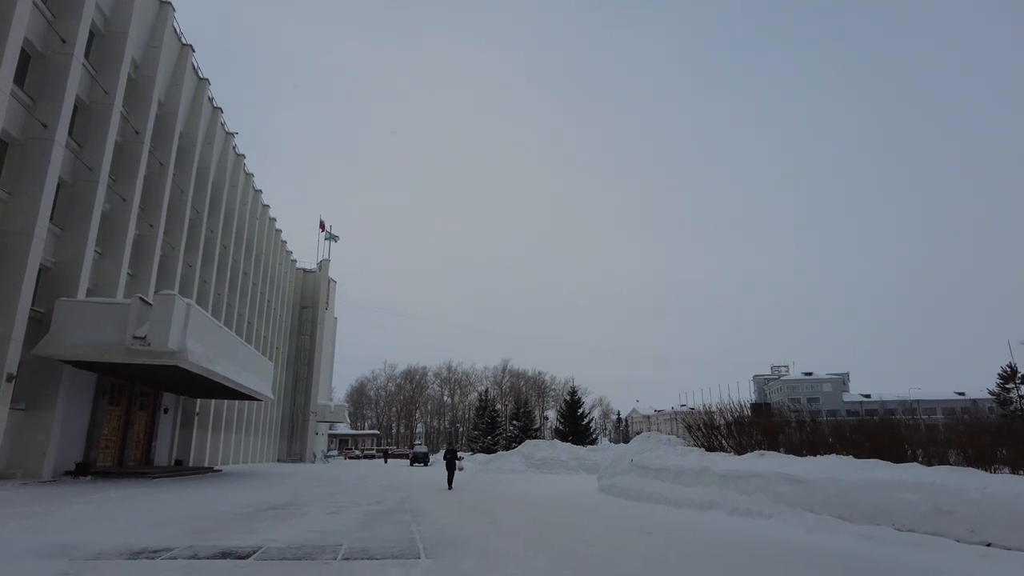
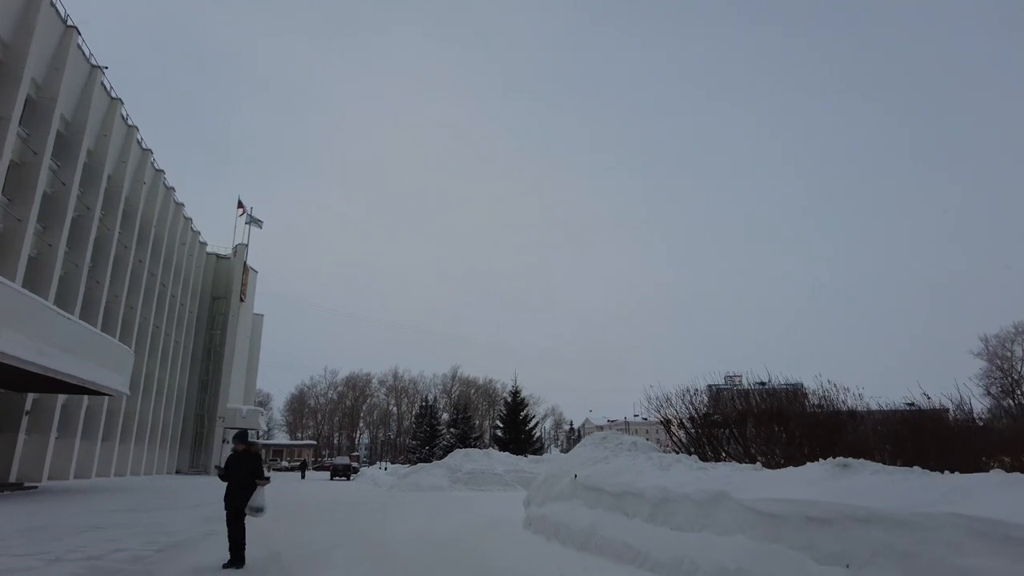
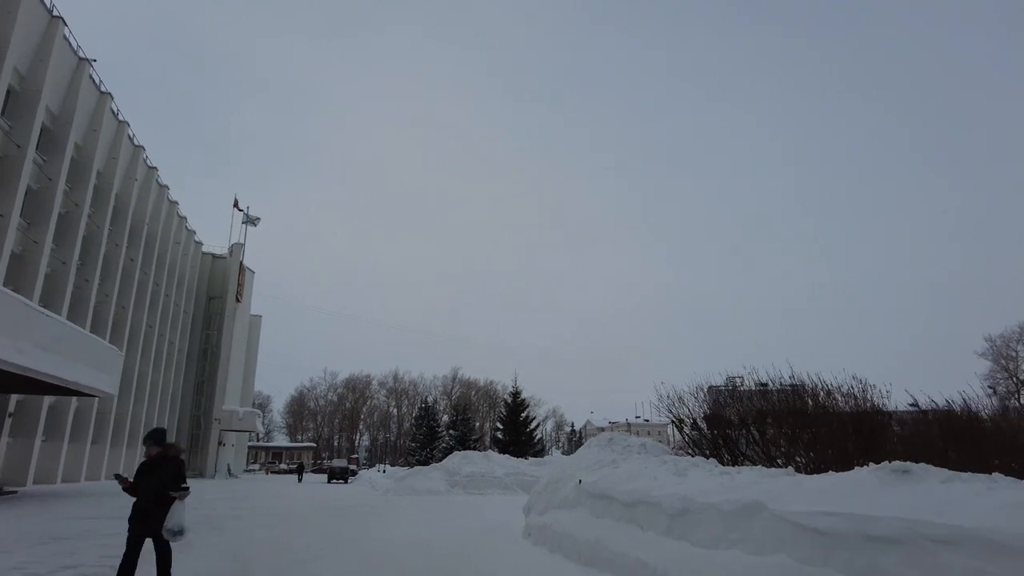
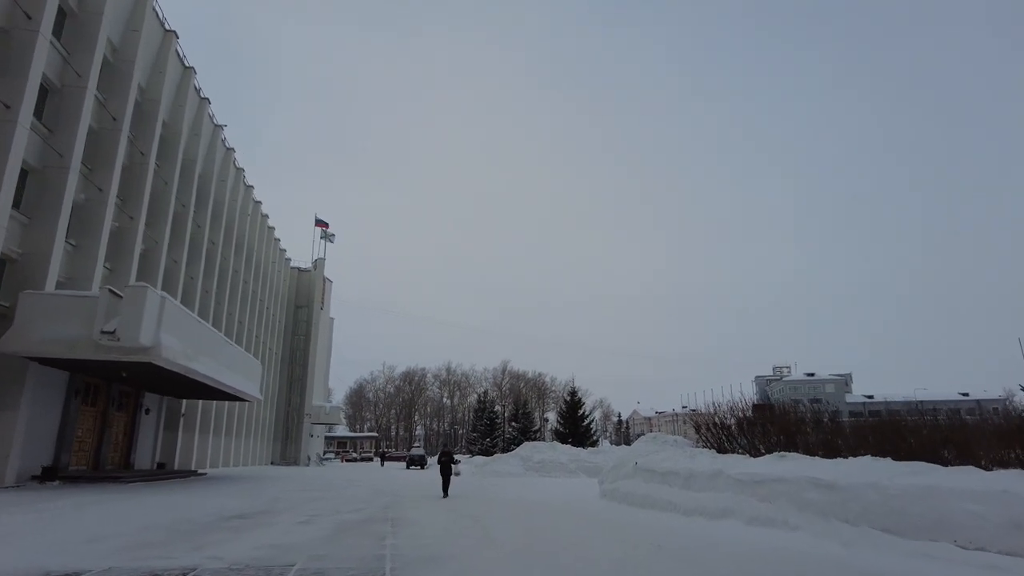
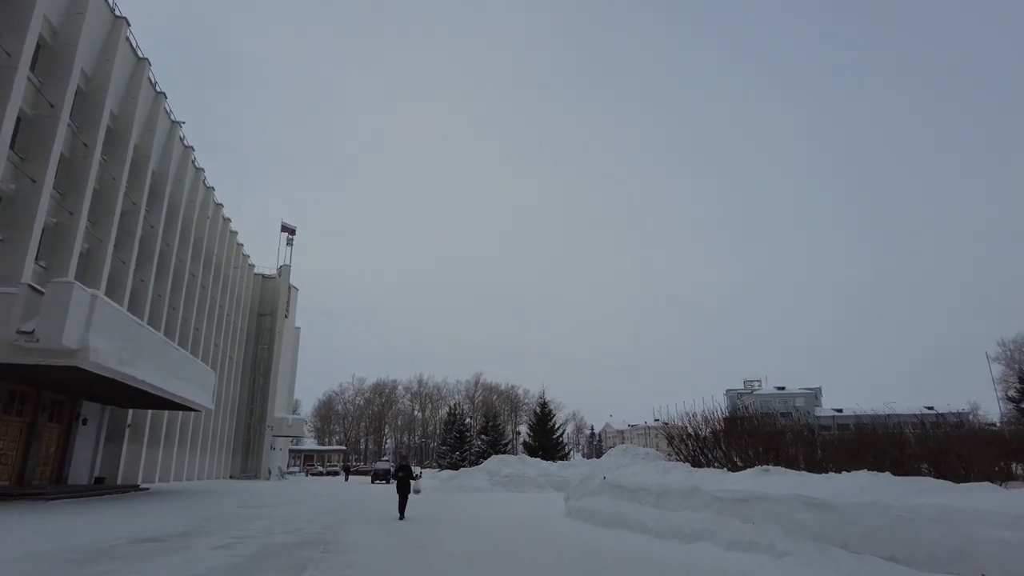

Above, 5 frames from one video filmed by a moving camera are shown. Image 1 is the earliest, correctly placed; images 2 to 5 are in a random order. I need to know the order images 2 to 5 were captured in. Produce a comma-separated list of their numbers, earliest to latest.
4, 5, 2, 3
